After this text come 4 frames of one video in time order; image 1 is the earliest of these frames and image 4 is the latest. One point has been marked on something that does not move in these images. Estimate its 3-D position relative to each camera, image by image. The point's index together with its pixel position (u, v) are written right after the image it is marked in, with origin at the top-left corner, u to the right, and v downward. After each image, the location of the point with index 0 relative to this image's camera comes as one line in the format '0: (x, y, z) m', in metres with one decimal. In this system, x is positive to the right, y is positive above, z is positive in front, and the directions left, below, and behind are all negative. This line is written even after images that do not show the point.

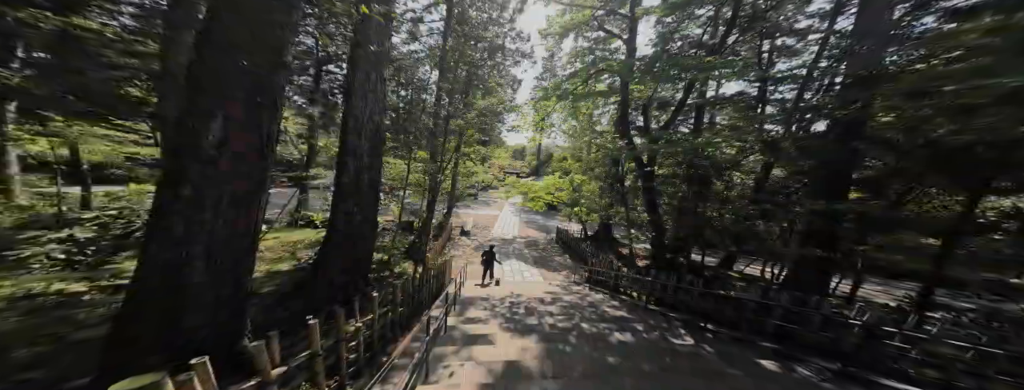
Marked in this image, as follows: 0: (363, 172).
0: (-3.1, +0.5, +5.3) m
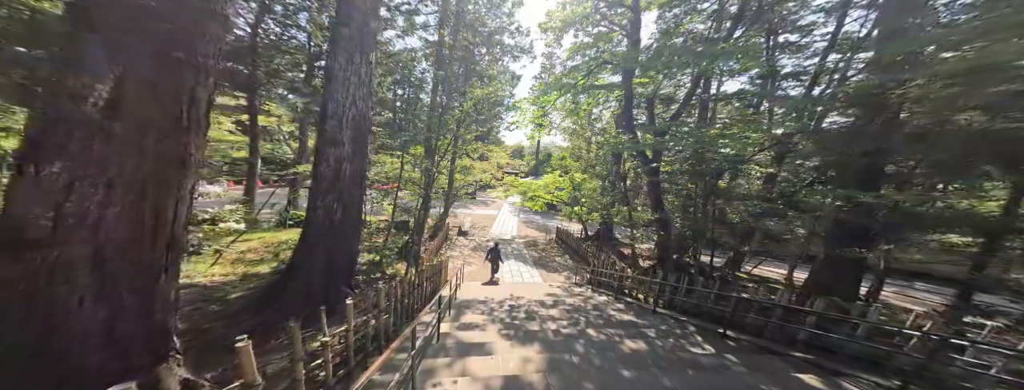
0: (-3.1, +0.6, +4.8) m
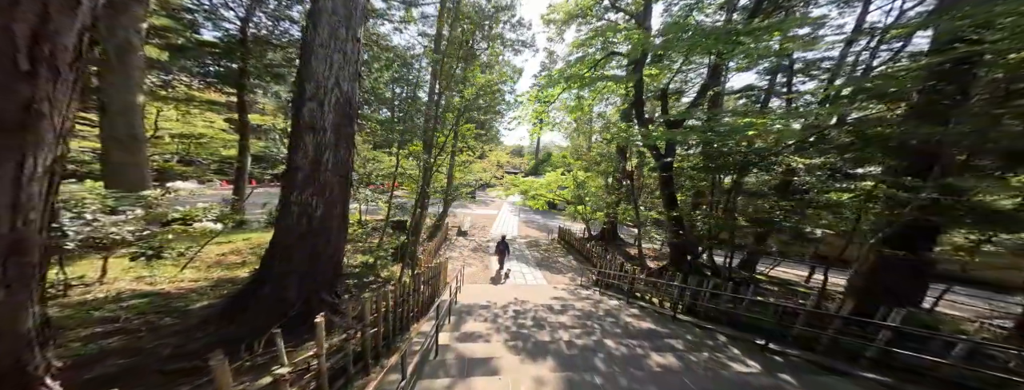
0: (-3.0, +0.7, +4.2) m
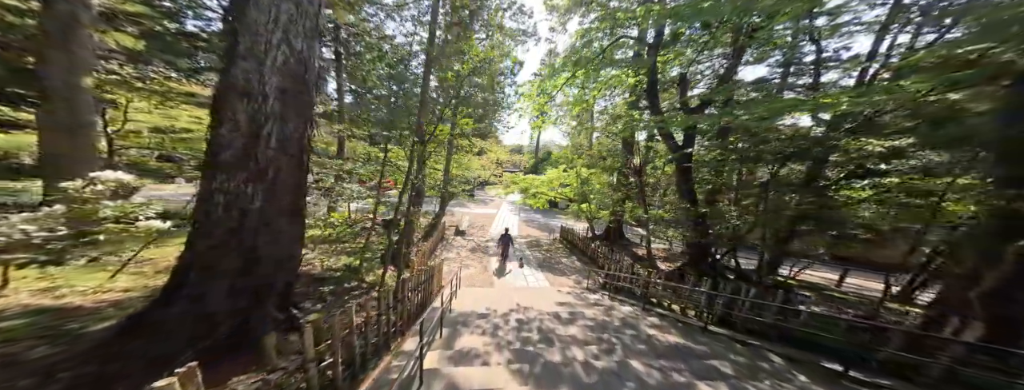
0: (-2.9, +0.9, +3.3) m
